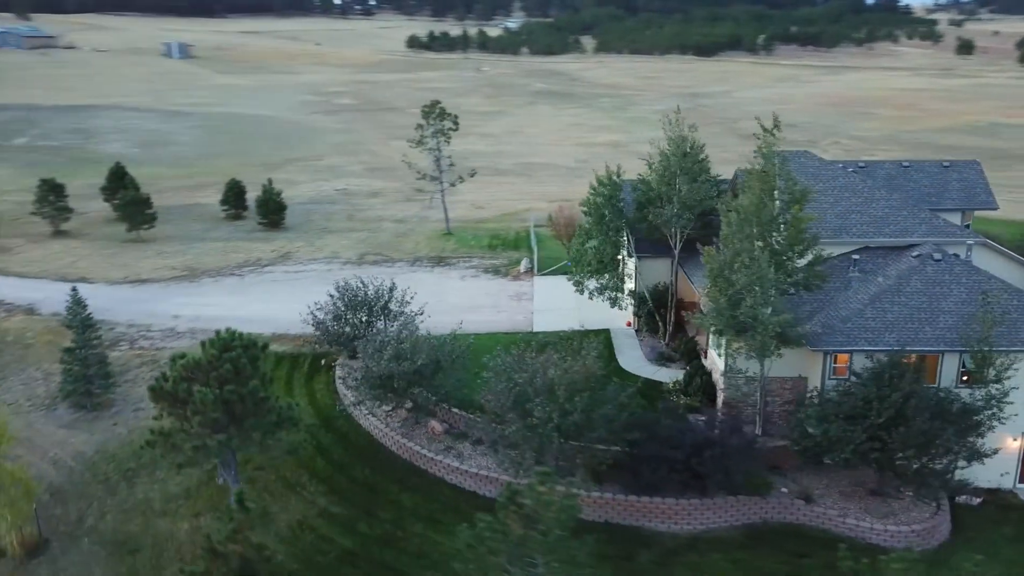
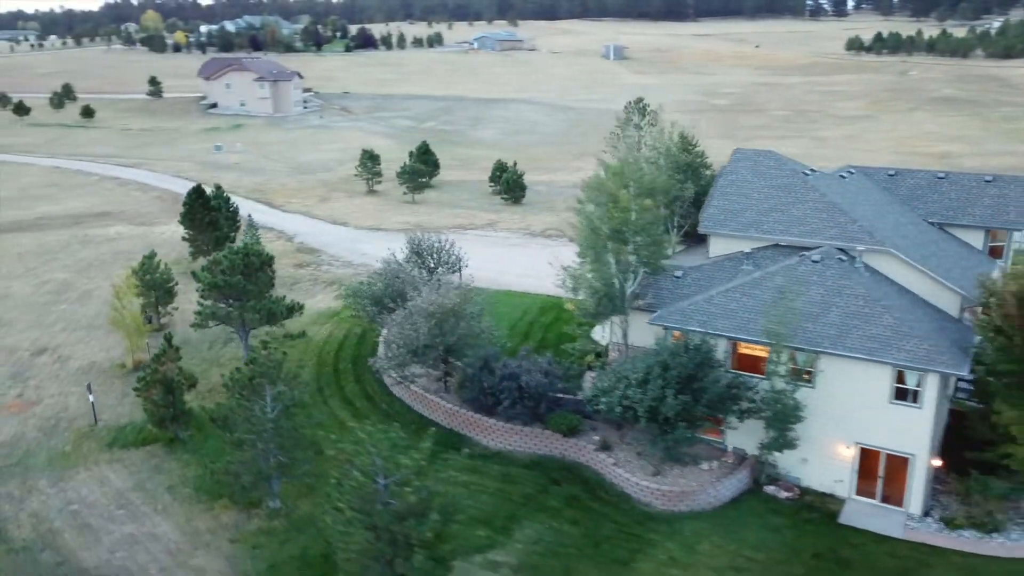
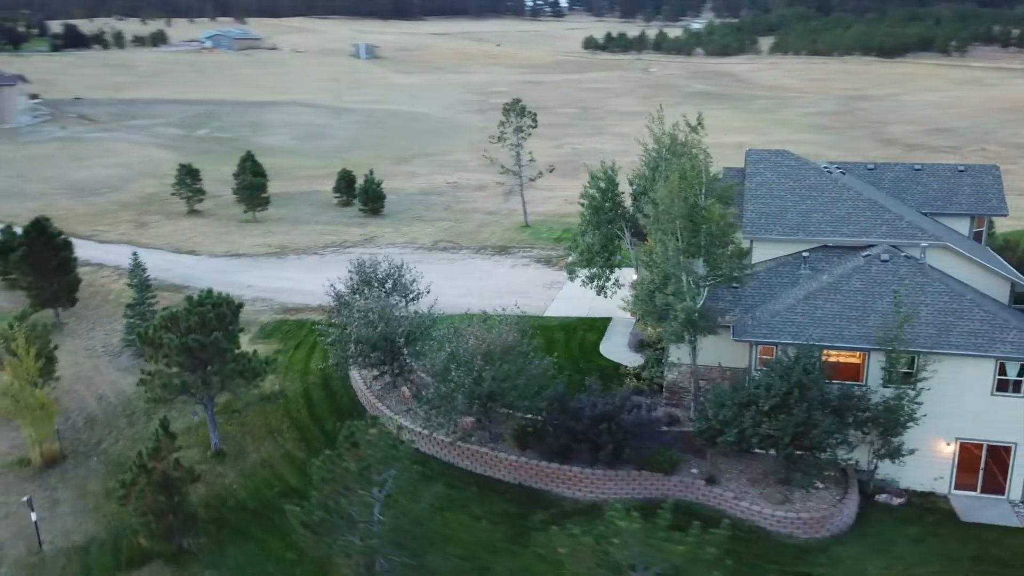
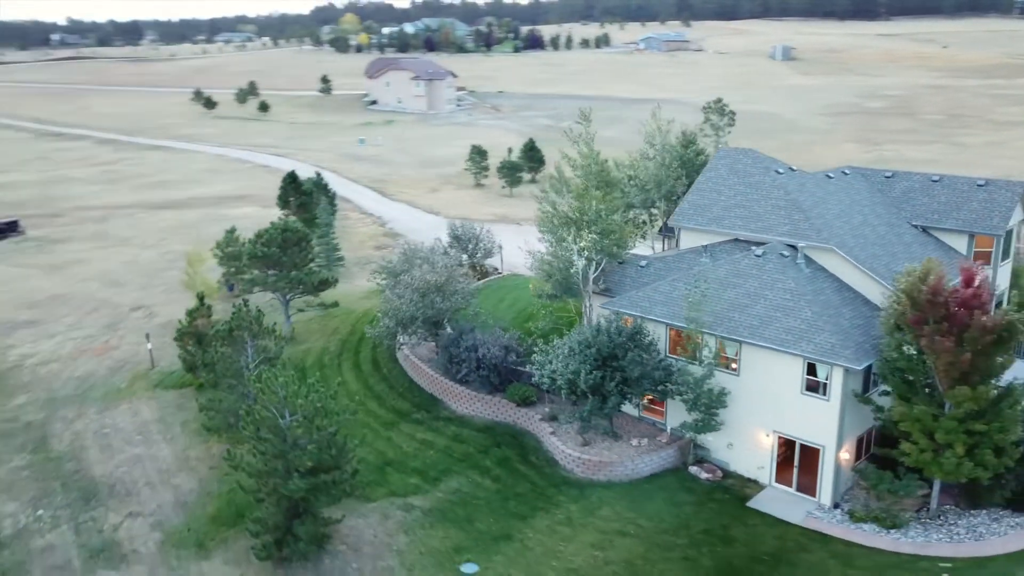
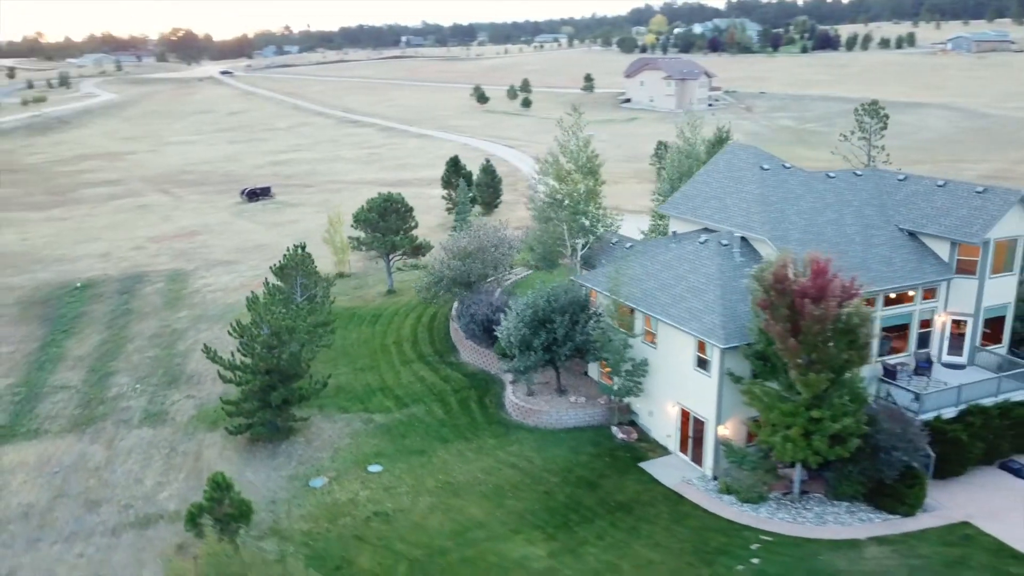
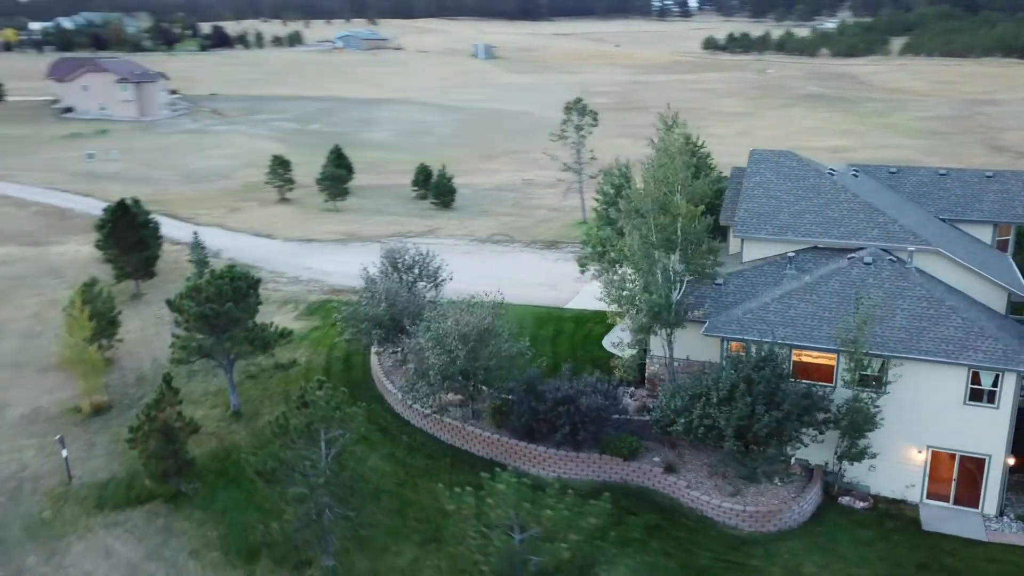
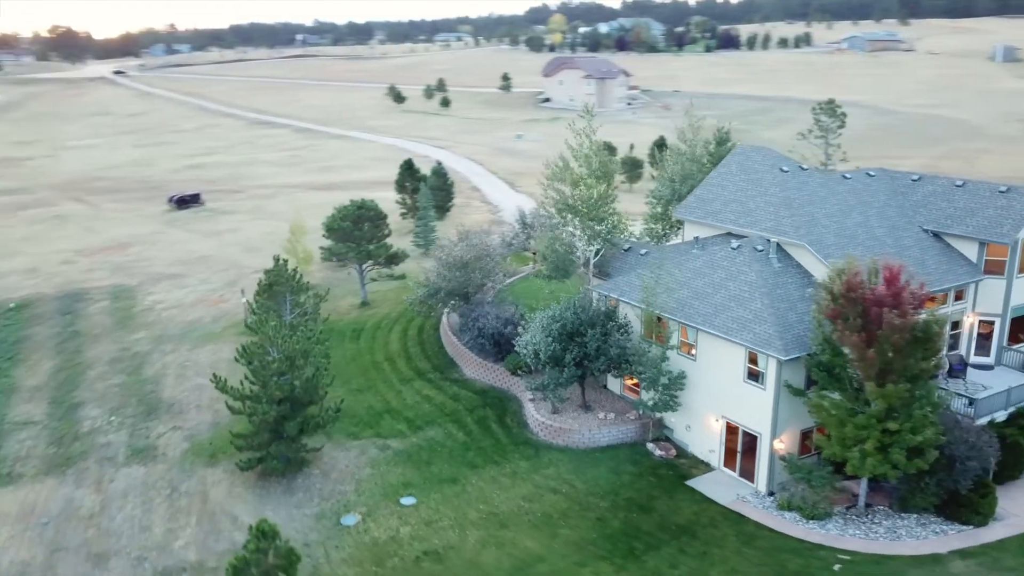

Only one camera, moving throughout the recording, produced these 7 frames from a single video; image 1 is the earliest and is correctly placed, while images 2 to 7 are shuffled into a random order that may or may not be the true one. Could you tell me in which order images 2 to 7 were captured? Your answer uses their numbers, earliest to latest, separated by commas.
3, 6, 2, 4, 7, 5
